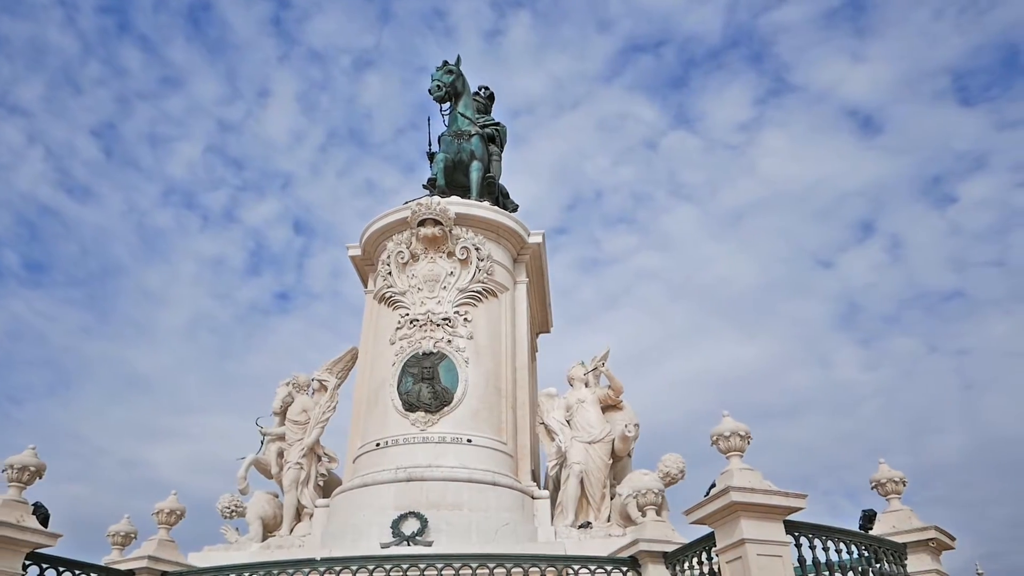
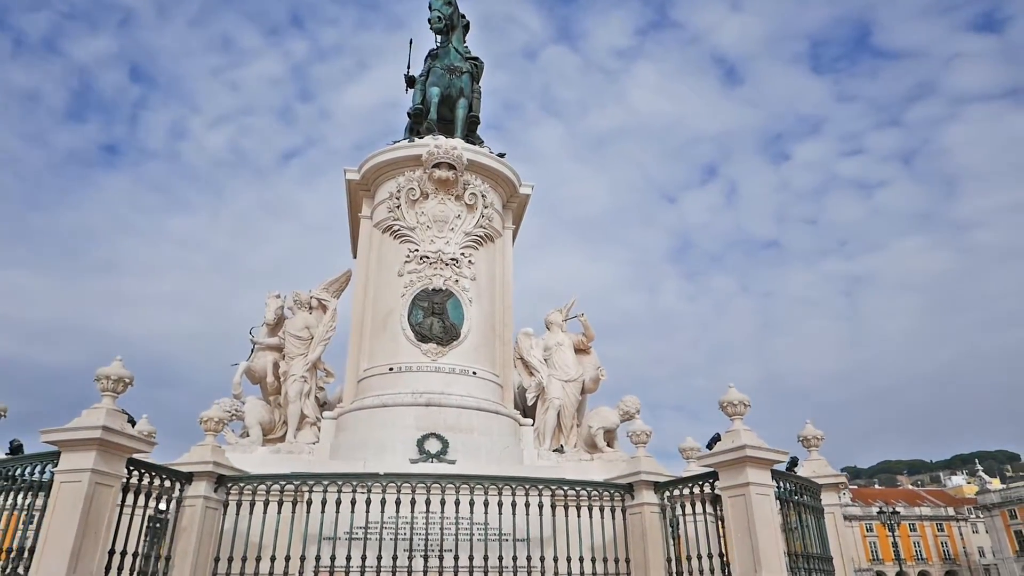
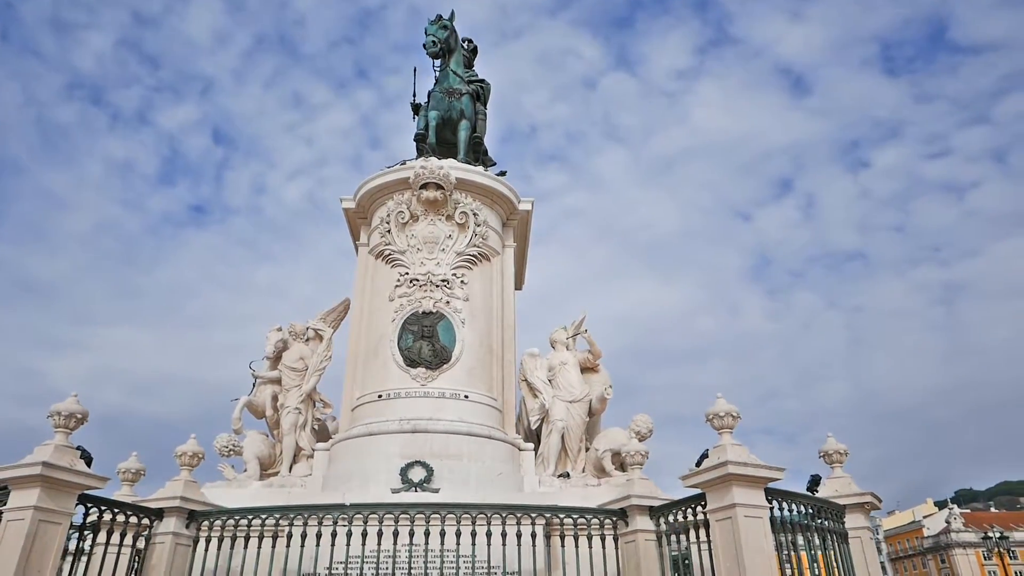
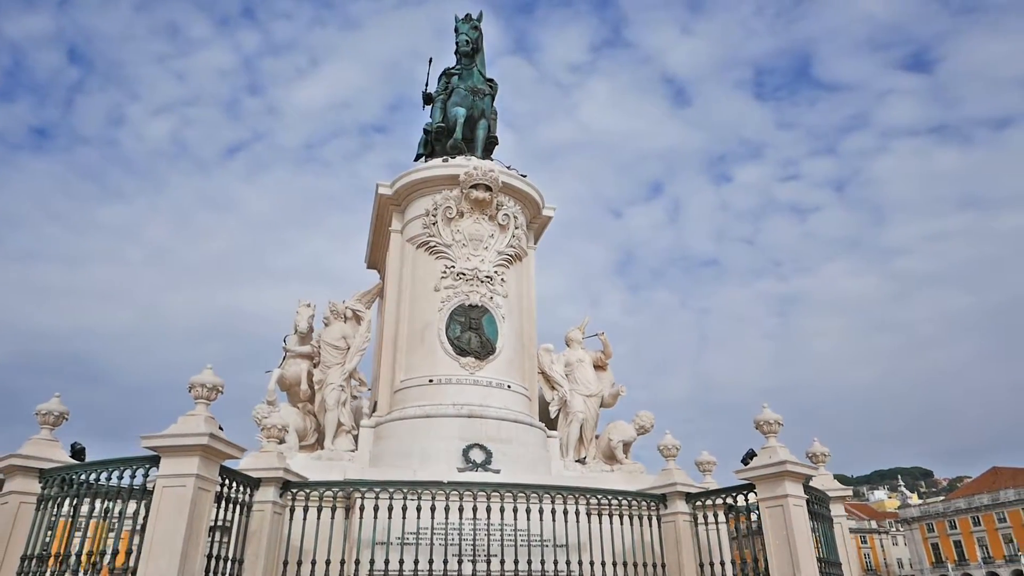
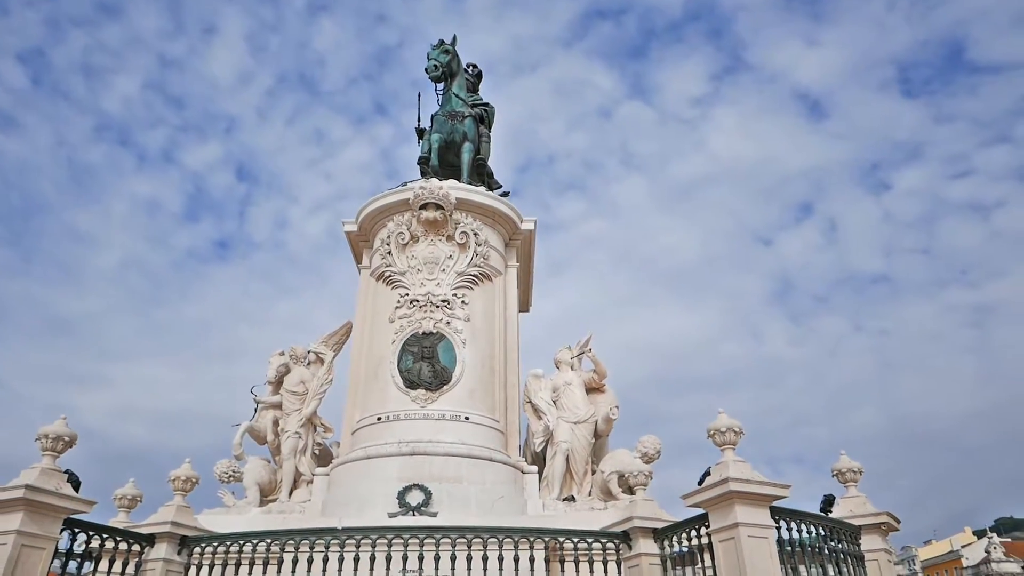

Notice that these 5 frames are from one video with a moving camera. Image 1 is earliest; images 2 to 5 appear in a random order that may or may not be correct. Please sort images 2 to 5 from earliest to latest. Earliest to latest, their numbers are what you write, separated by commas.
5, 3, 2, 4
